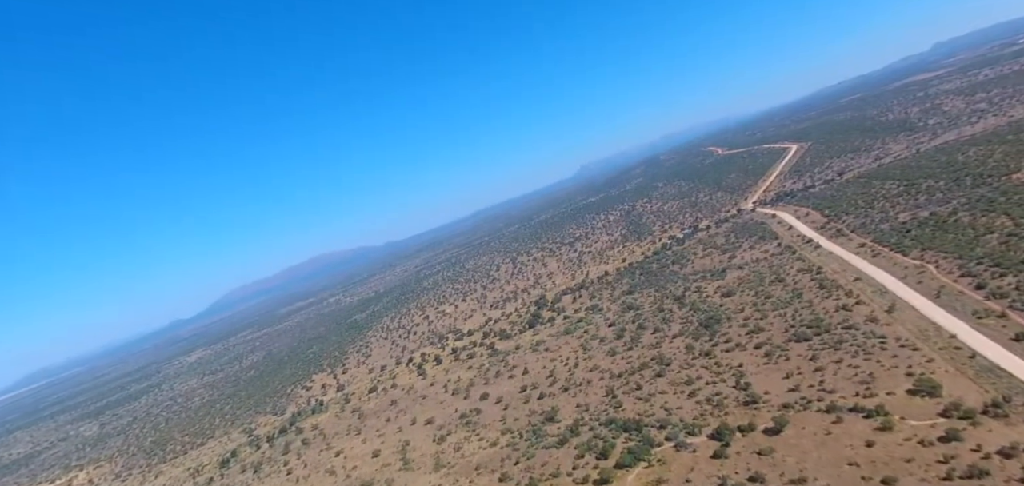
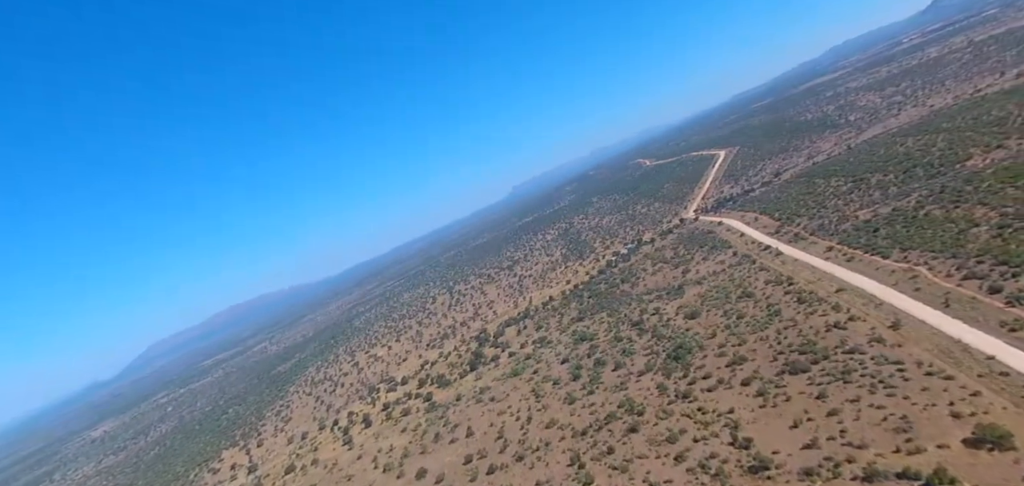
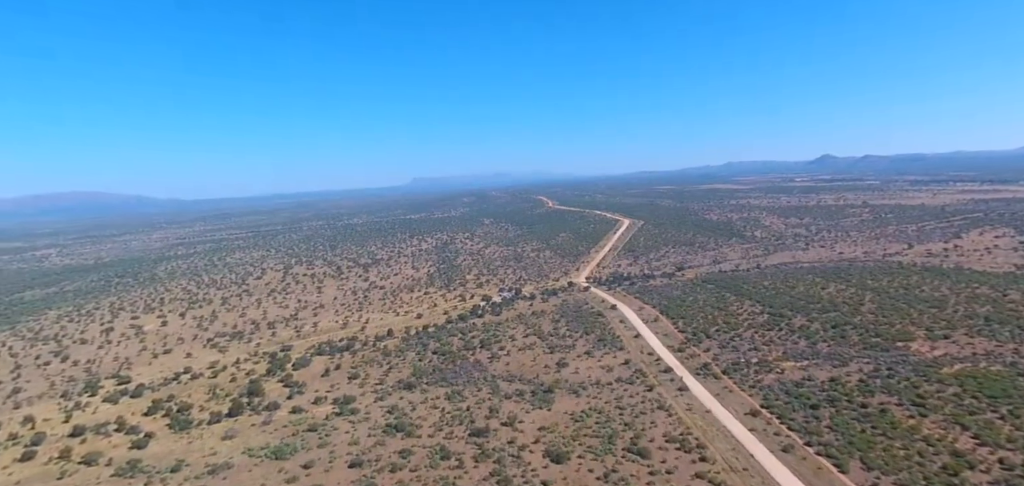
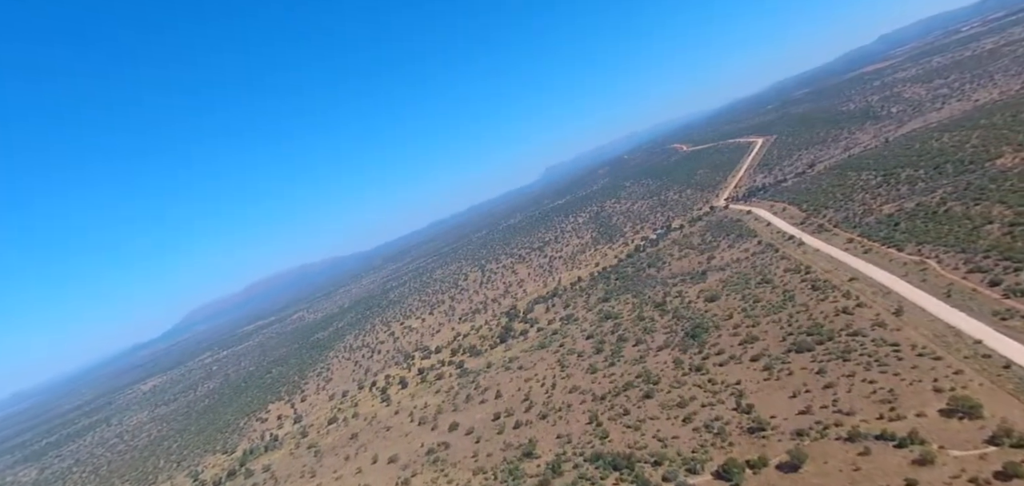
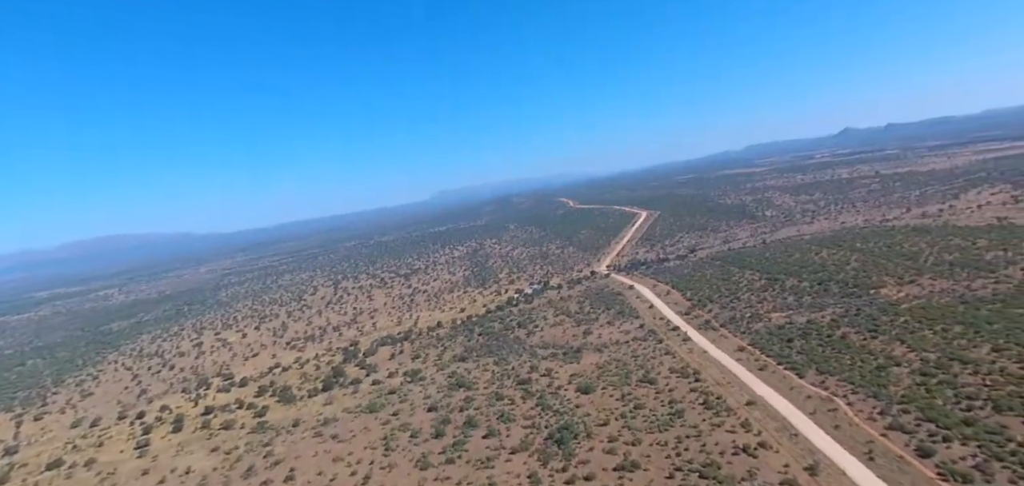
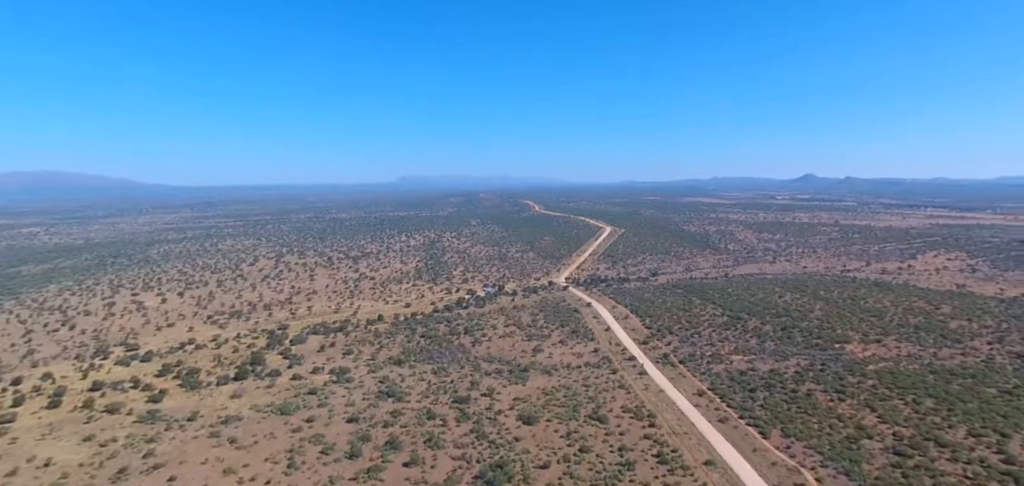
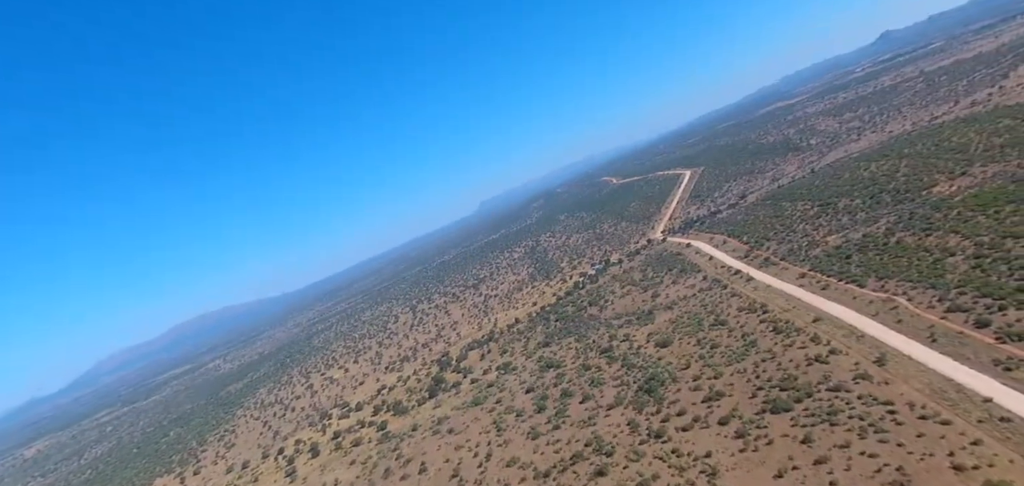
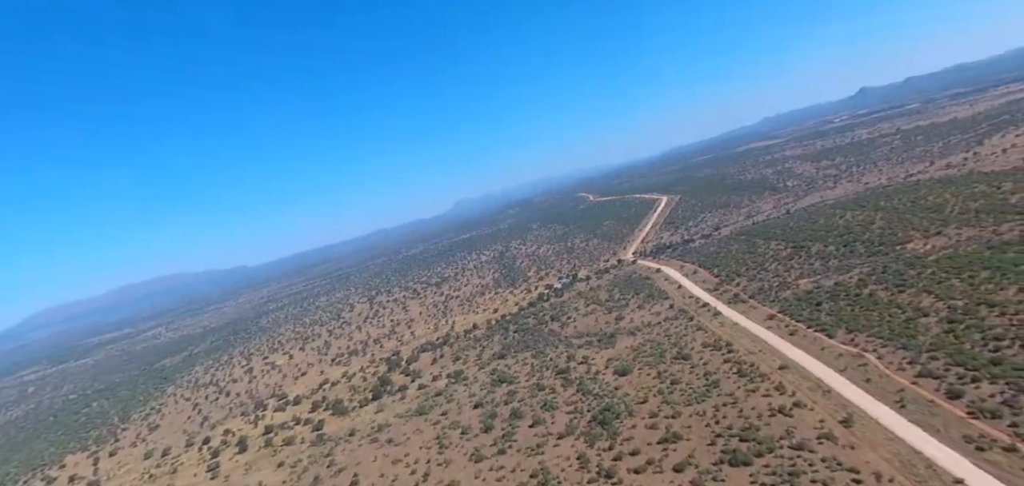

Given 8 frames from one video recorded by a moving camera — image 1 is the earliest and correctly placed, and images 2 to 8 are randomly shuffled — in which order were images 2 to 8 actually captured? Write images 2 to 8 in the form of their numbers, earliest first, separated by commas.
4, 2, 7, 8, 5, 6, 3
